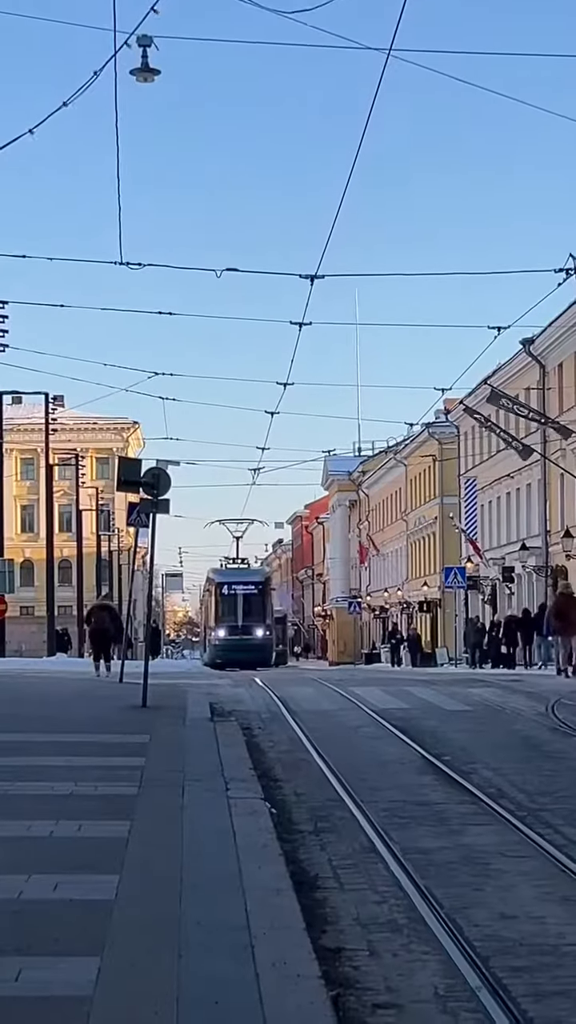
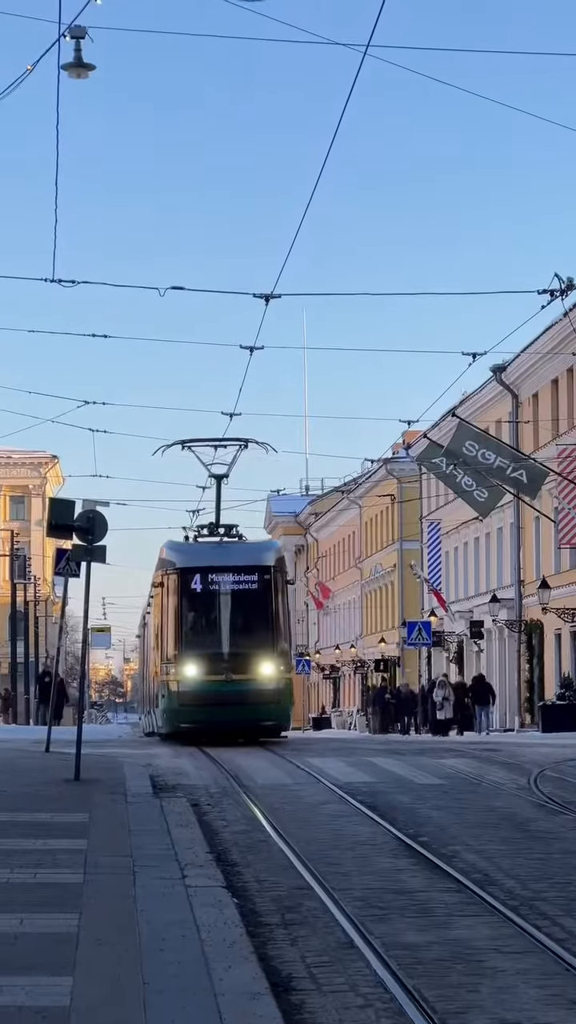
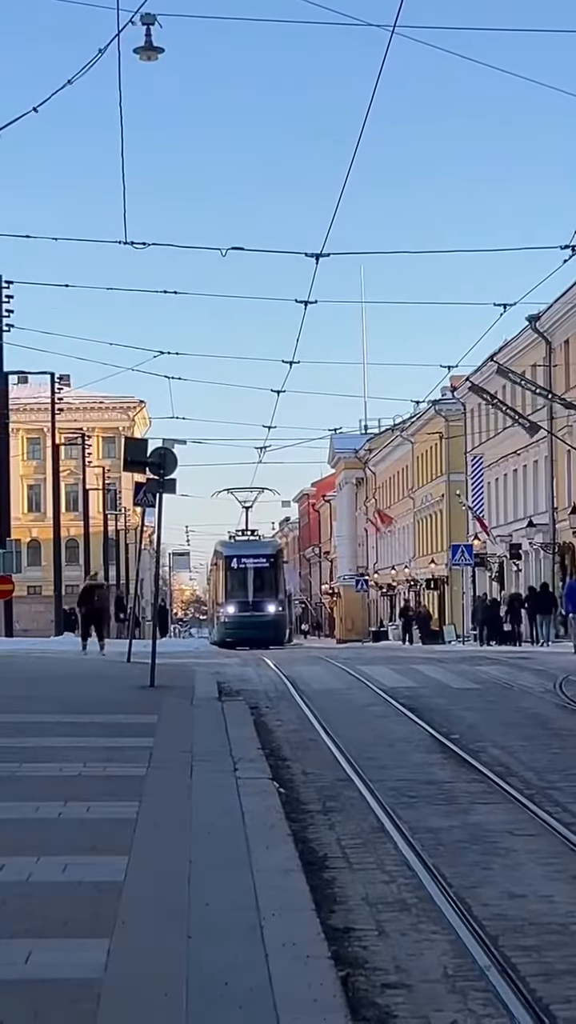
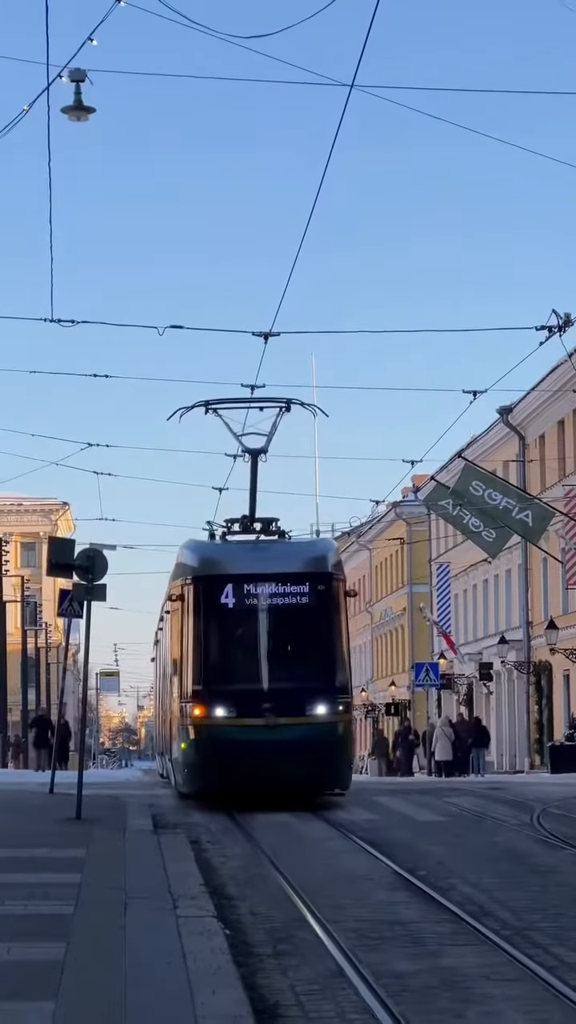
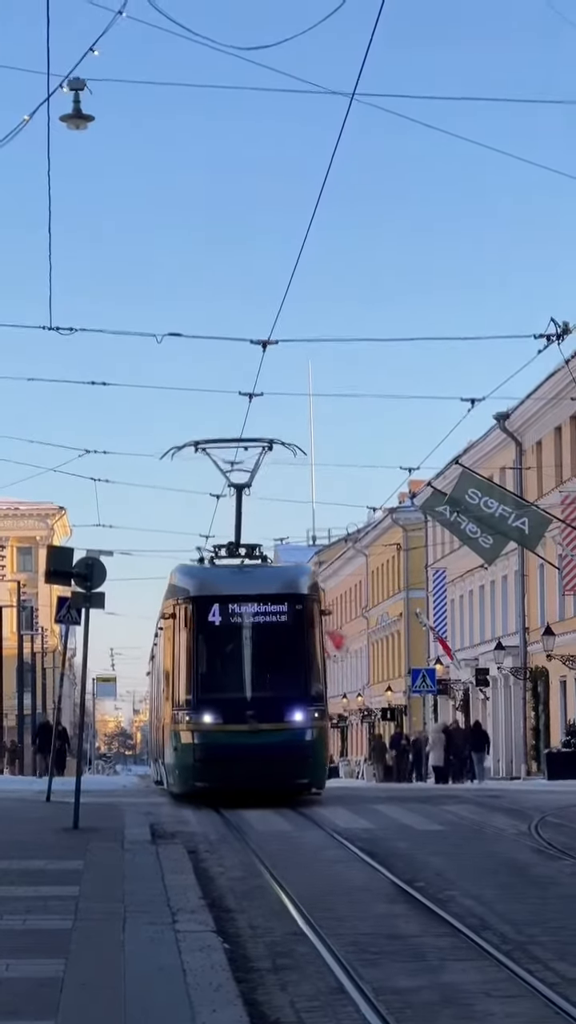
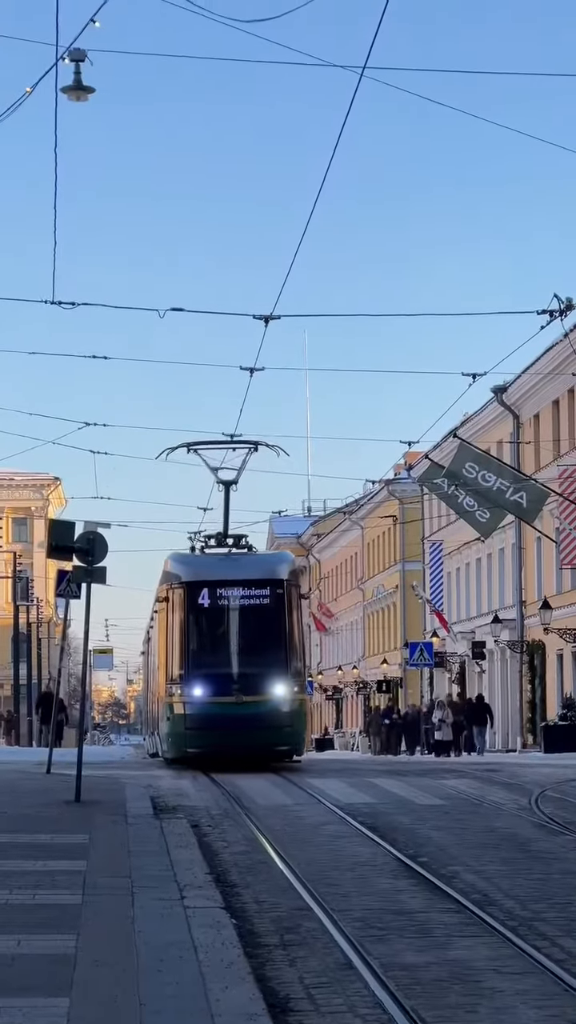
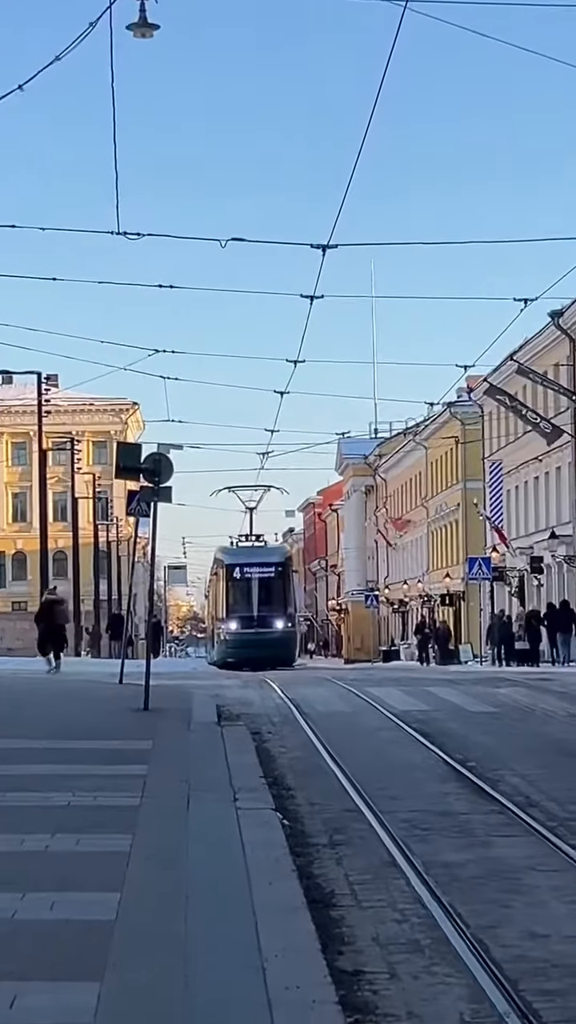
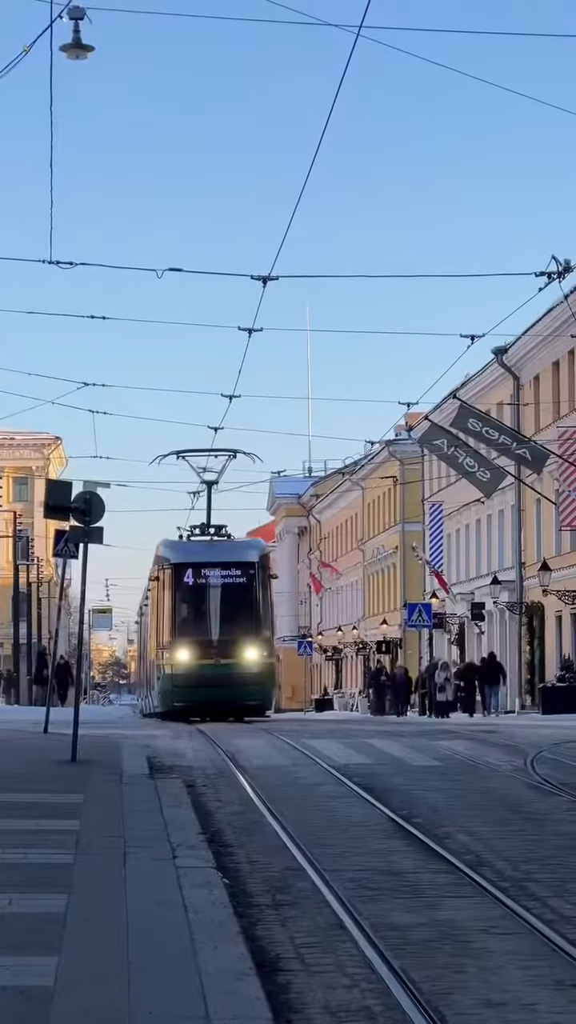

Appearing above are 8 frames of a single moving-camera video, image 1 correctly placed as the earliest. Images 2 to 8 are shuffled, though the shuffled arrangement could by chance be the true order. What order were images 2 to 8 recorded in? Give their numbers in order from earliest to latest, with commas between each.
3, 7, 8, 2, 6, 5, 4
